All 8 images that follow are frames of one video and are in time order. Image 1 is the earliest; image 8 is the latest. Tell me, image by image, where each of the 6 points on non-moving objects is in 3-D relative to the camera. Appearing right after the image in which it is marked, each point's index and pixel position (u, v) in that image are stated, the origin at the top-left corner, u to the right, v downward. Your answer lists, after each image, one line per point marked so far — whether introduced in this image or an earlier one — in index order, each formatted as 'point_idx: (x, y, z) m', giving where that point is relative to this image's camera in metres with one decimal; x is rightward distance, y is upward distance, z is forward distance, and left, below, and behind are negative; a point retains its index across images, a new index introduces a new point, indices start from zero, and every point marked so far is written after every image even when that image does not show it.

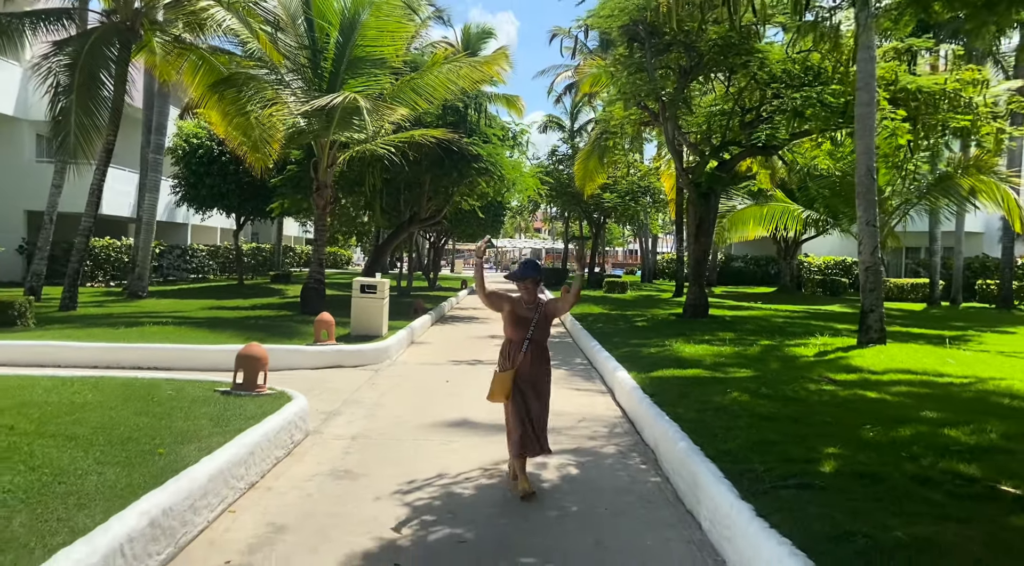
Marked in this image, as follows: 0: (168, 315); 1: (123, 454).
0: (-7.2, -0.7, +14.1) m
1: (-2.7, -1.2, +4.7) m
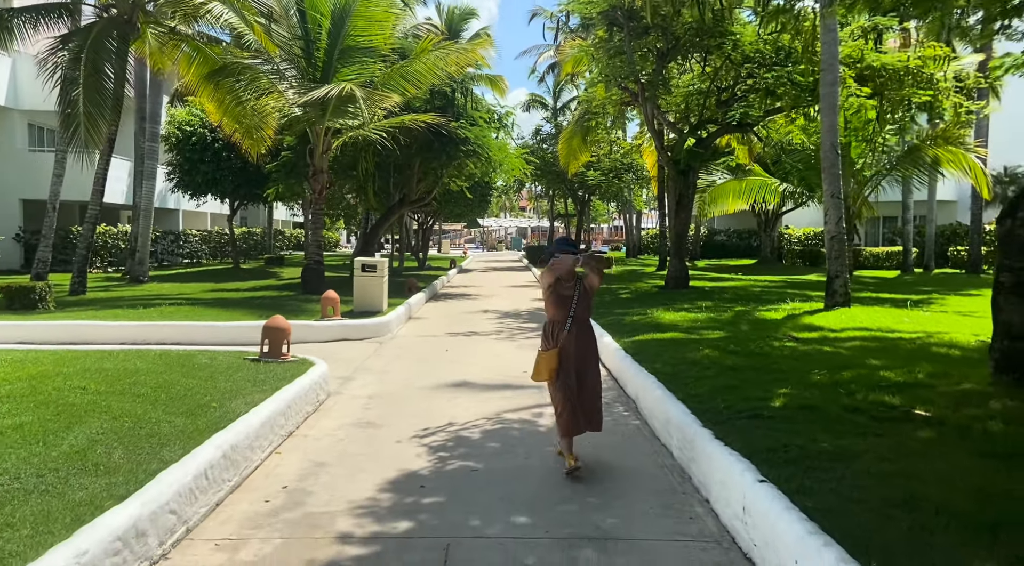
0: (-7.4, -0.3, +14.8) m
1: (-2.6, -1.0, +5.5) m
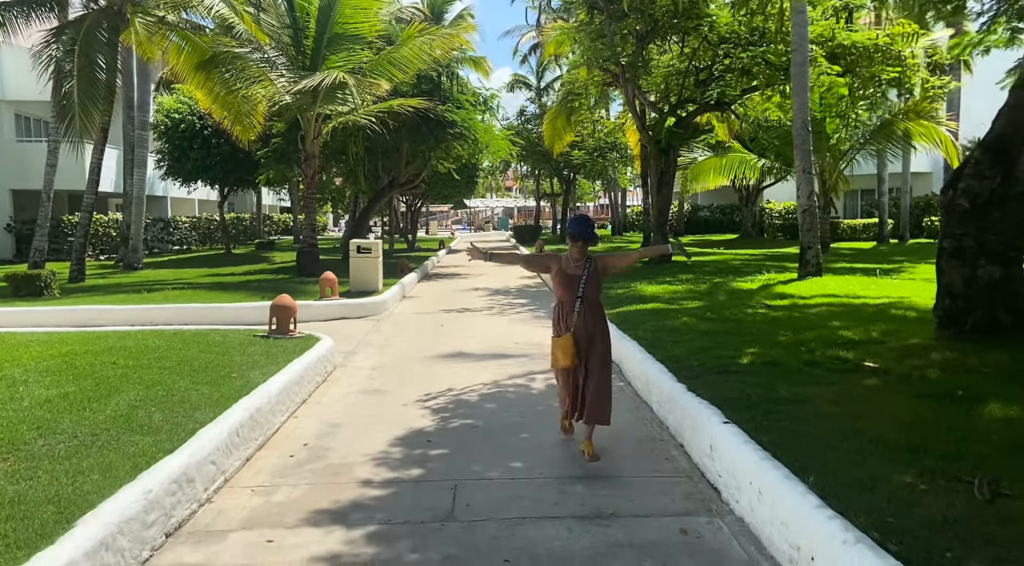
0: (-7.6, 0.0, +15.2) m
1: (-2.7, -0.8, +6.0) m
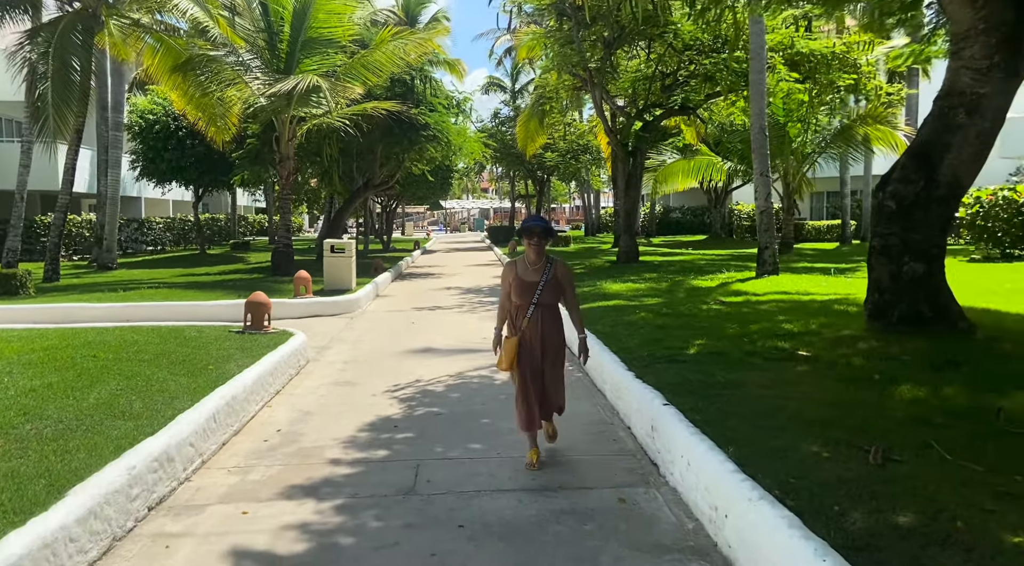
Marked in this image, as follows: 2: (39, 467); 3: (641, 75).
0: (-8.3, 0.0, +15.4) m
1: (-3.0, -0.8, +6.3) m
2: (-2.7, -1.0, +3.9) m
3: (+3.5, +5.6, +18.0) m
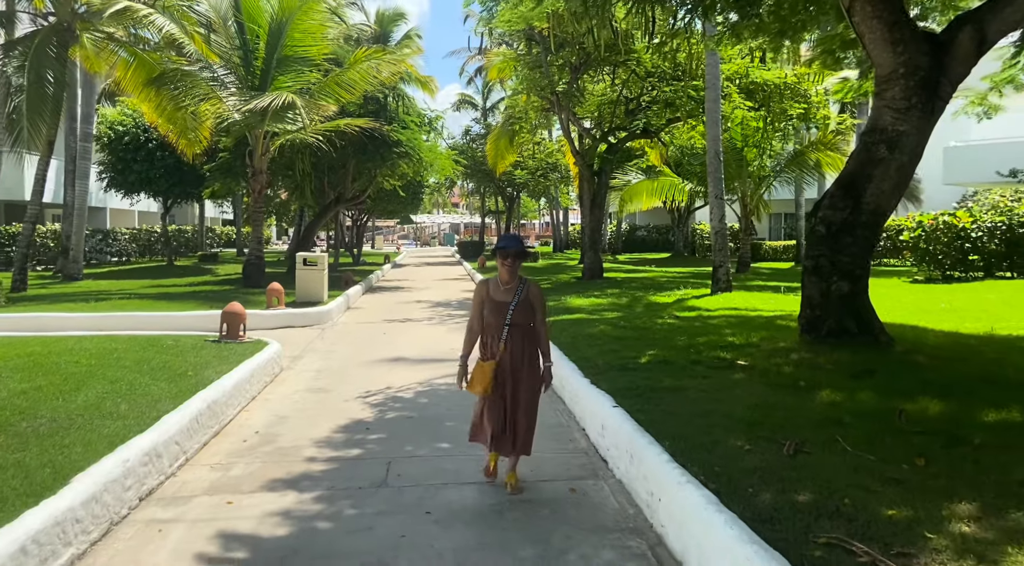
0: (-9.0, -0.2, +15.5) m
1: (-3.4, -0.9, +6.7) m
2: (-2.9, -1.1, +4.2) m
3: (+2.6, +5.1, +18.8) m
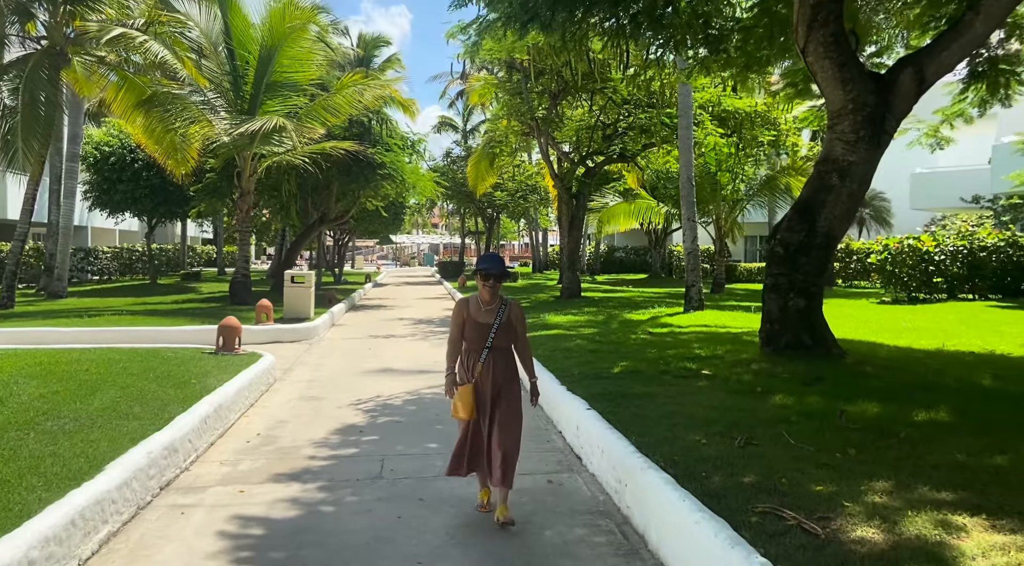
0: (-9.5, -0.6, +15.8) m
1: (-3.6, -1.0, +7.1) m
2: (-3.0, -1.2, +4.7) m
3: (+2.1, +4.6, +19.6) m
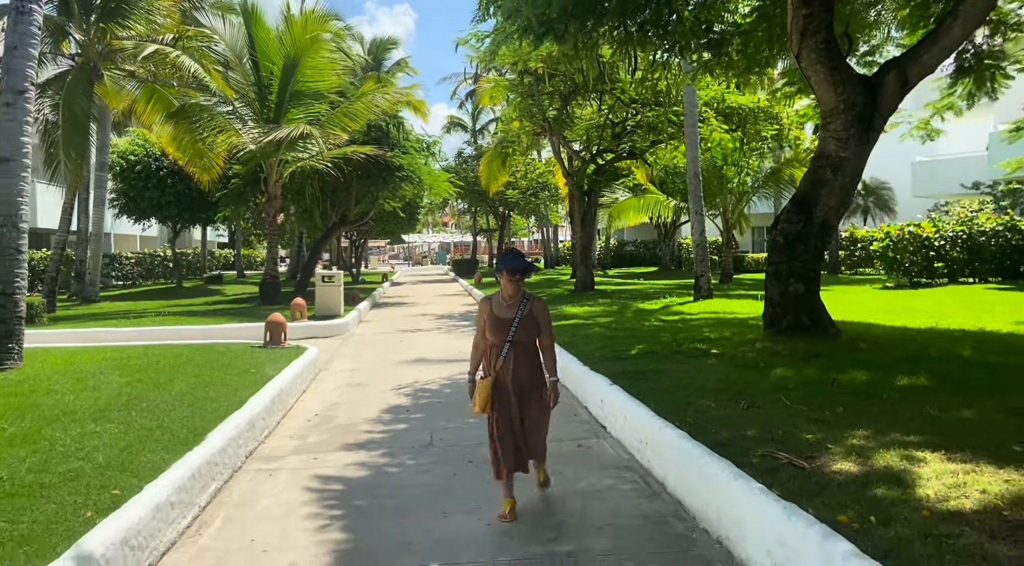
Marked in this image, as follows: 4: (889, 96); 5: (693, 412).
0: (-9.0, -0.7, +16.7) m
1: (-3.3, -1.0, +7.9) m
2: (-2.7, -1.2, +5.5) m
3: (+2.5, +4.8, +20.3) m
4: (+4.6, +2.3, +8.3) m
5: (+1.5, -1.1, +5.6) m
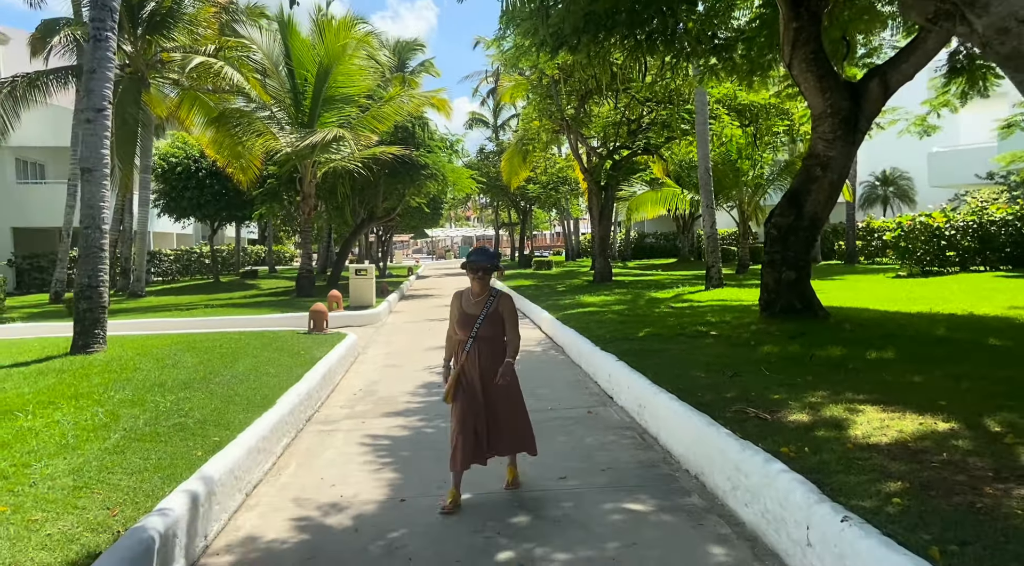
0: (-8.5, -0.6, +18.0) m
1: (-3.0, -0.9, +9.0) m
2: (-2.6, -1.1, +6.6) m
3: (+3.1, +5.1, +21.1) m
4: (+4.9, +2.5, +9.1) m
5: (+1.7, -0.9, +6.5) m
